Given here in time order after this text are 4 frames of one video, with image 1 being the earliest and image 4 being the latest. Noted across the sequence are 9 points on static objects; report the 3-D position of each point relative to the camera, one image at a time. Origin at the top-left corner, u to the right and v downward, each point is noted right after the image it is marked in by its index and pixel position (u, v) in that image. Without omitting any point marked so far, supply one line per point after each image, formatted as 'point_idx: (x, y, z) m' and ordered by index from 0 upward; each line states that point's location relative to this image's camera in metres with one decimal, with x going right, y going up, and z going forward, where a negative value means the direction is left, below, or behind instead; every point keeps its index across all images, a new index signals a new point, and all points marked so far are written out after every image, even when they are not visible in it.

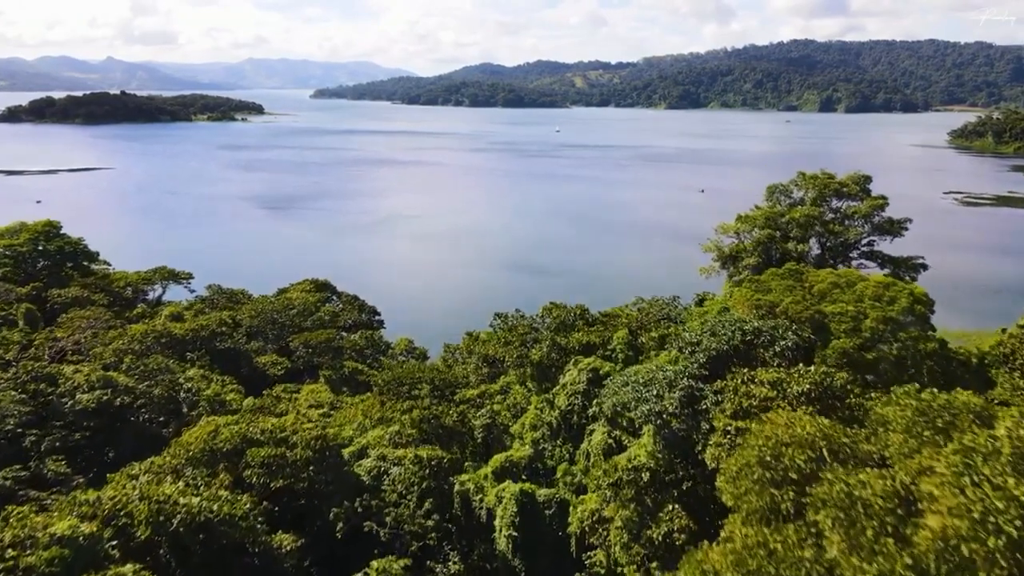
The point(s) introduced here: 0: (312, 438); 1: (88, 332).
0: (-2.1, -1.6, +6.8) m
1: (-6.5, -0.7, +10.2) m
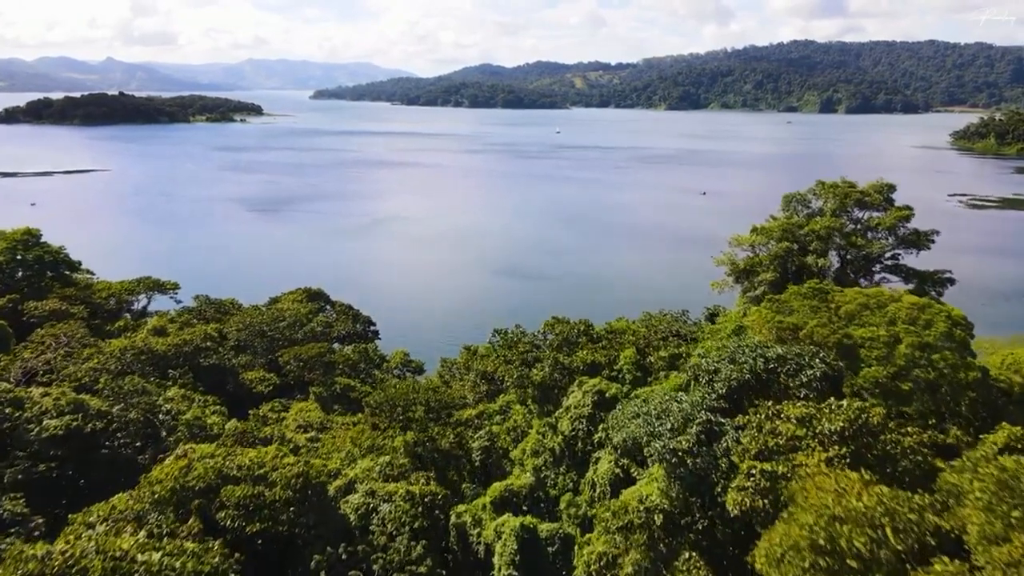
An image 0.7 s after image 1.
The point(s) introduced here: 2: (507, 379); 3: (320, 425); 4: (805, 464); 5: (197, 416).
0: (-2.1, -1.8, +6.3) m
1: (-6.5, -0.9, +9.6) m
2: (-0.1, -1.3, +9.6) m
3: (-2.7, -1.9, +9.3) m
4: (+2.5, -1.5, +5.6) m
5: (-3.9, -1.6, +8.3) m
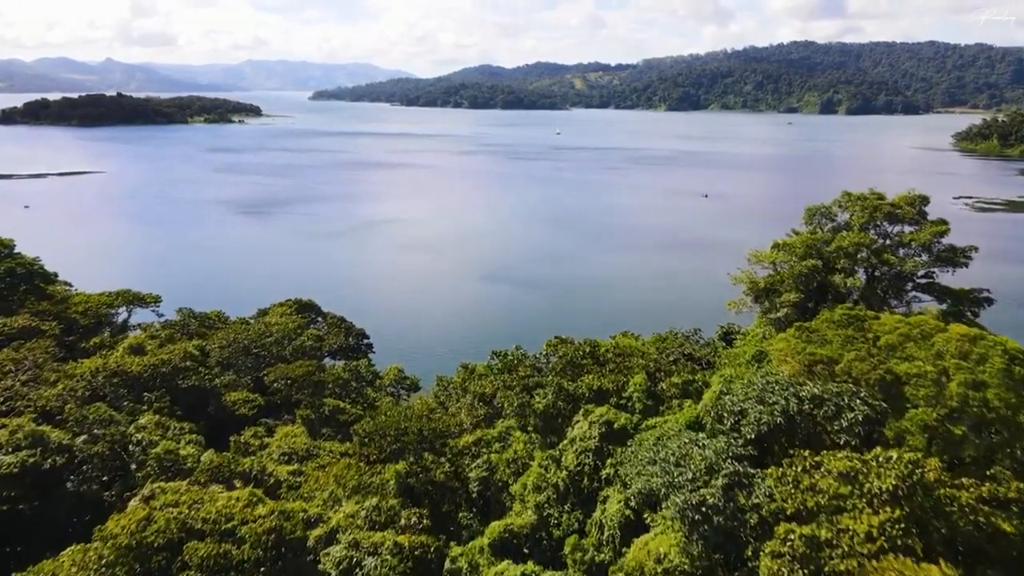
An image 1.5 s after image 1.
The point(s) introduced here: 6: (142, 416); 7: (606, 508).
0: (-2.1, -2.0, +5.6) m
1: (-6.5, -1.2, +9.0) m
2: (-0.1, -1.6, +8.9) m
3: (-2.7, -2.1, +8.6) m
4: (+2.5, -1.8, +4.9) m
5: (-3.9, -1.8, +7.6) m
6: (-4.7, -1.6, +8.5) m
7: (+0.9, -2.1, +6.4) m
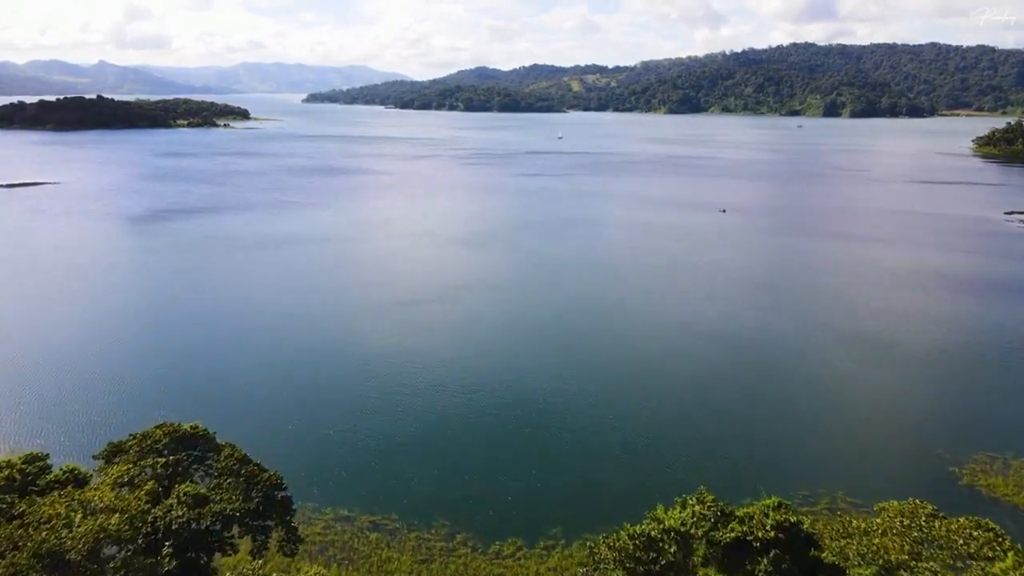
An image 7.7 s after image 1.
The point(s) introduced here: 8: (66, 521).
0: (-2.0, -3.6, +0.2) m
1: (-6.5, -2.8, +3.6) m
2: (0.0, -3.2, +3.6) m
3: (-2.6, -3.8, +3.3) m
4: (+2.6, -3.4, -0.4) m
5: (-3.9, -3.5, +2.2) m
6: (-4.7, -3.3, +3.1) m
7: (+1.0, -3.8, +1.1) m
8: (-4.7, -2.4, +6.8) m
